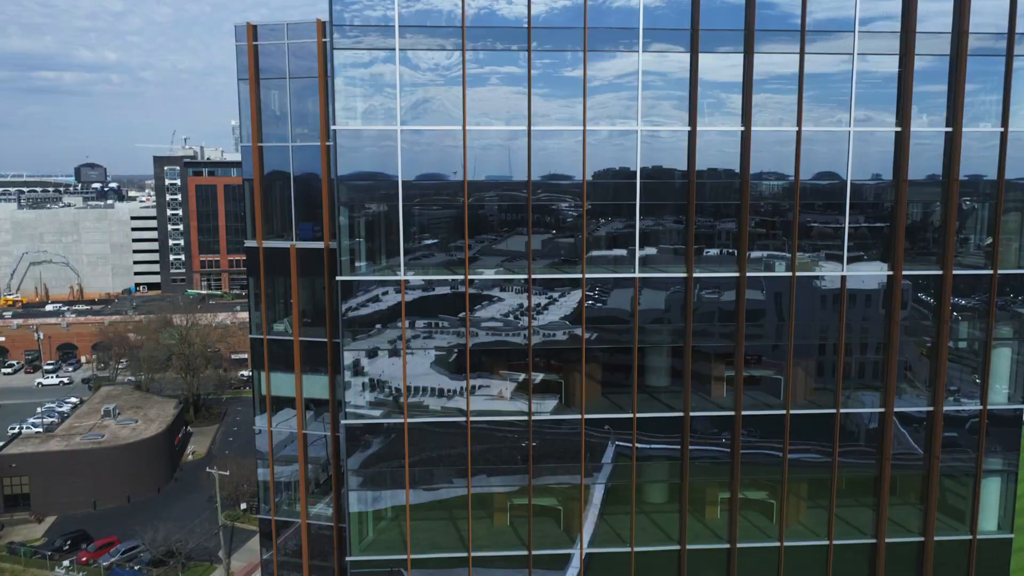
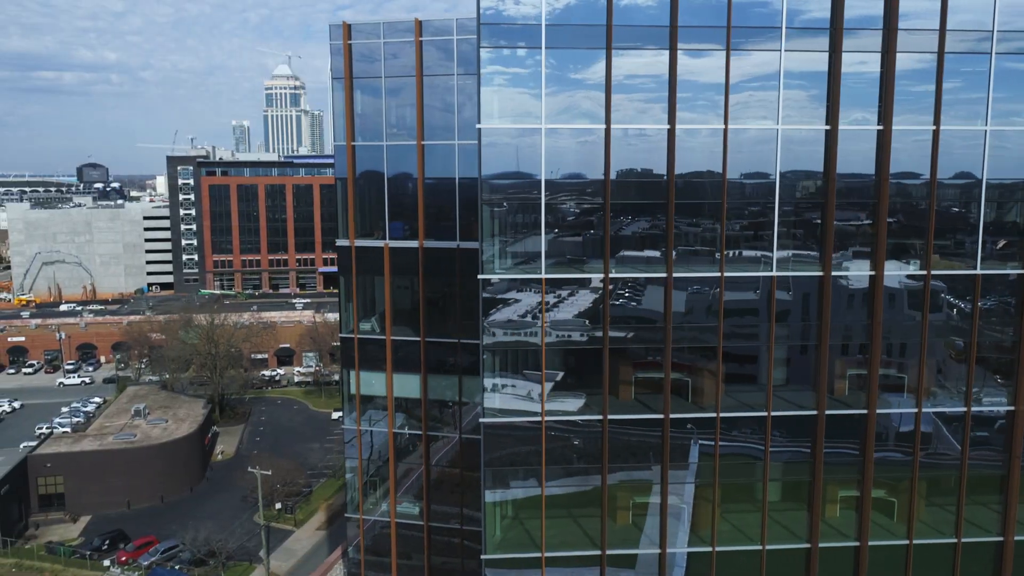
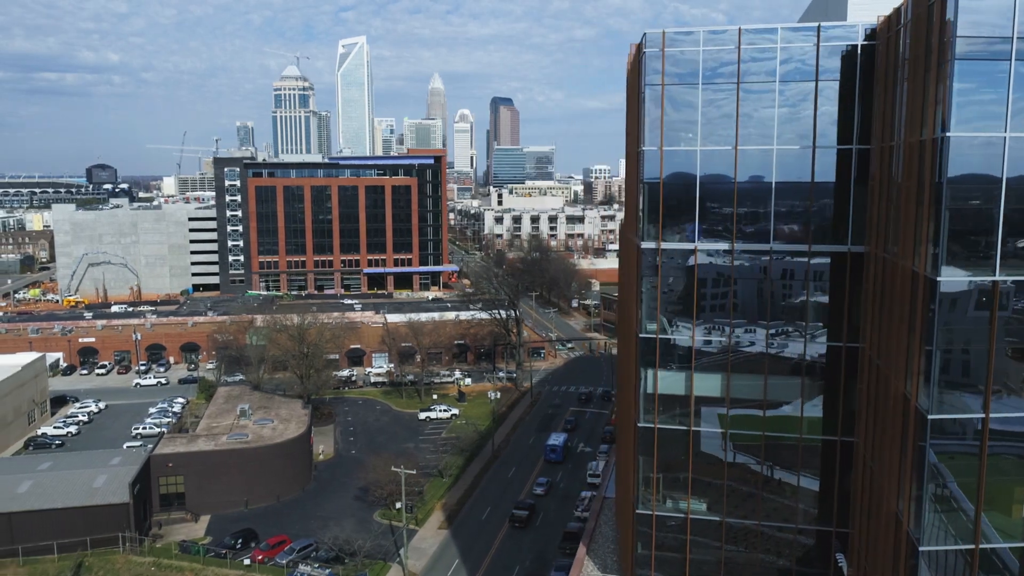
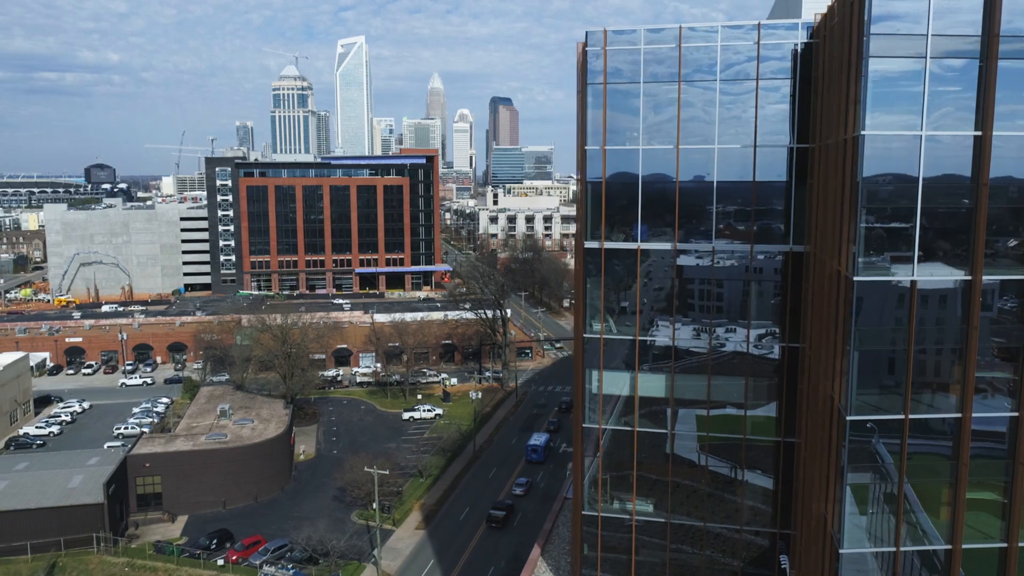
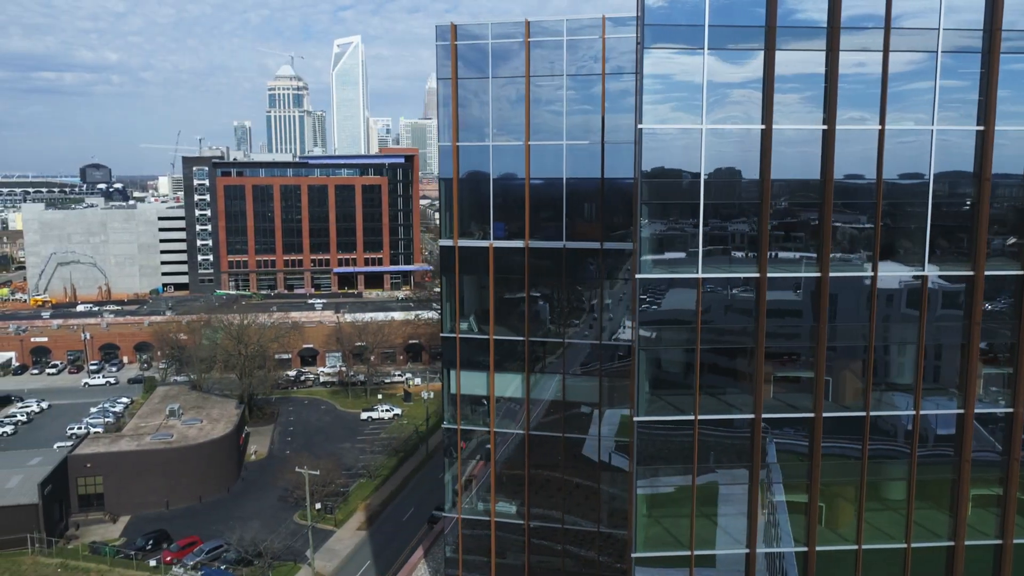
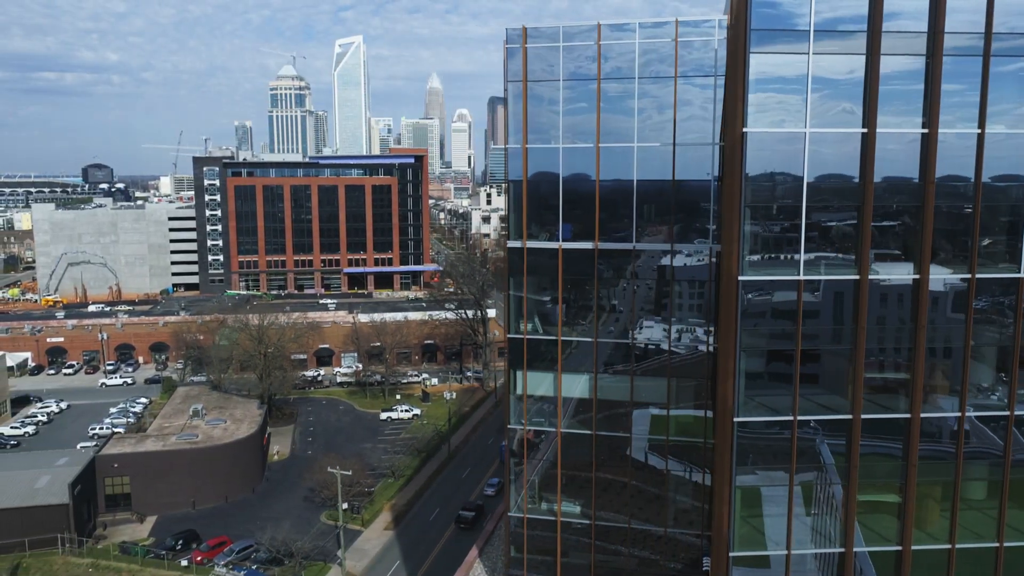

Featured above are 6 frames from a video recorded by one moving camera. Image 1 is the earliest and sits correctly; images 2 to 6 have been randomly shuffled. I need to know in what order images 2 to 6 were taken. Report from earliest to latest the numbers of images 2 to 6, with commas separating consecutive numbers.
2, 5, 6, 4, 3
